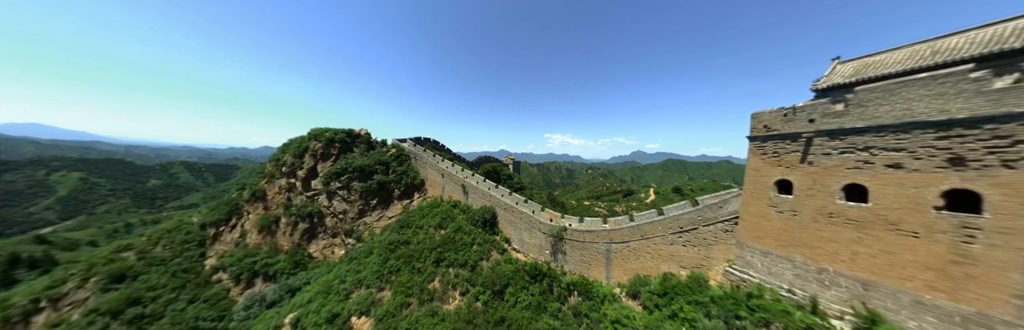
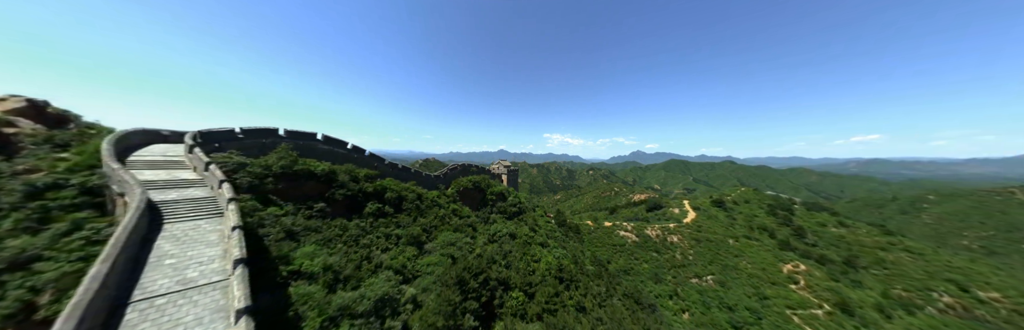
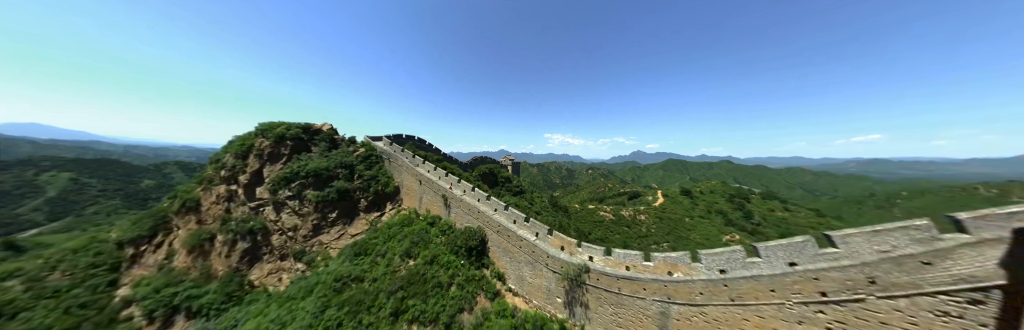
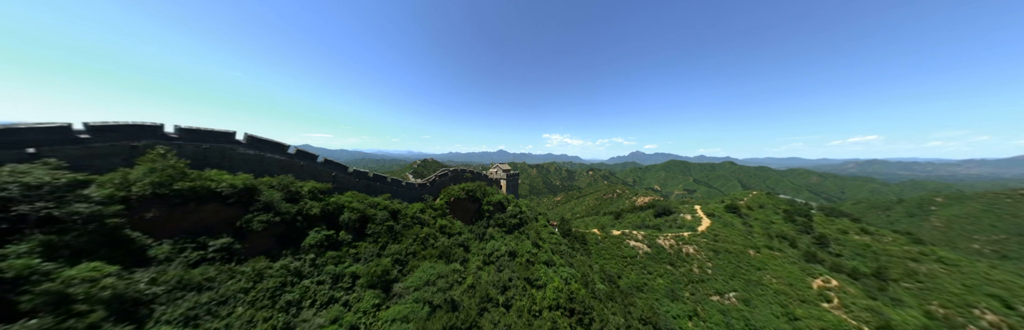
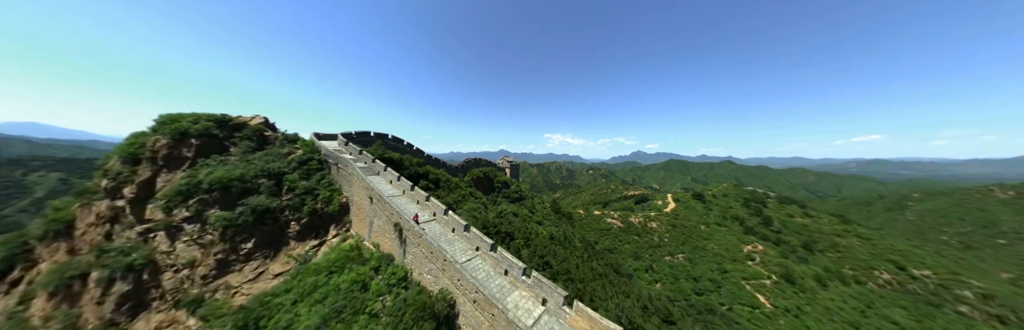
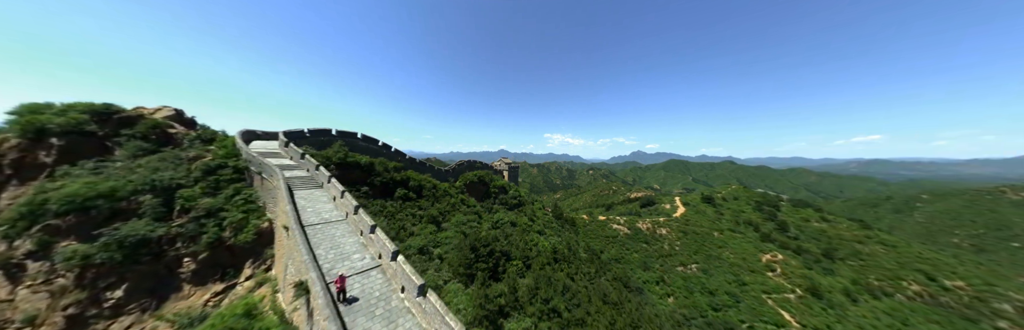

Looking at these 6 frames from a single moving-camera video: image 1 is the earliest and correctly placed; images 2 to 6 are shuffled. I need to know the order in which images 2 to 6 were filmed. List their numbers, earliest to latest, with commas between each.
3, 5, 6, 2, 4
